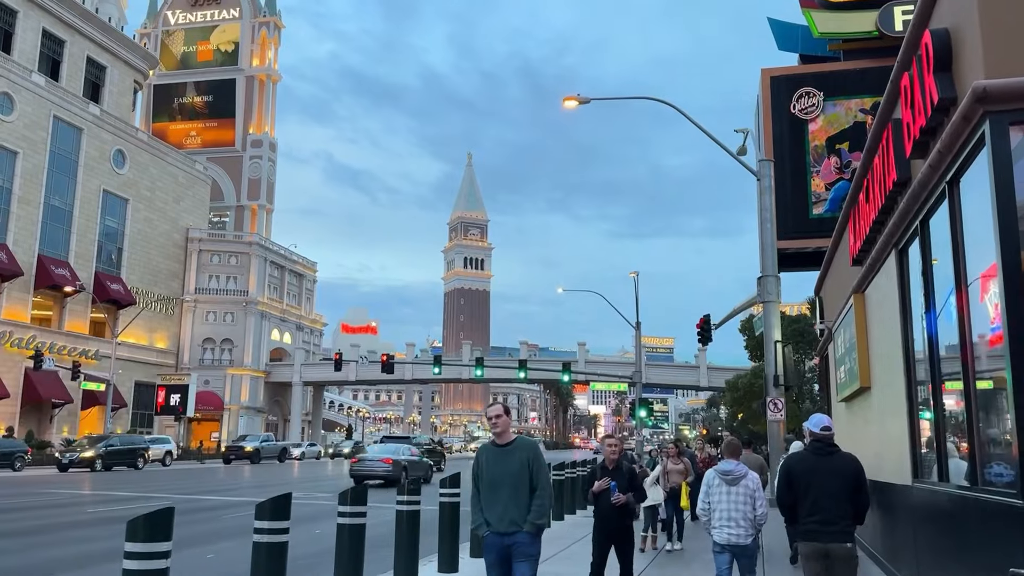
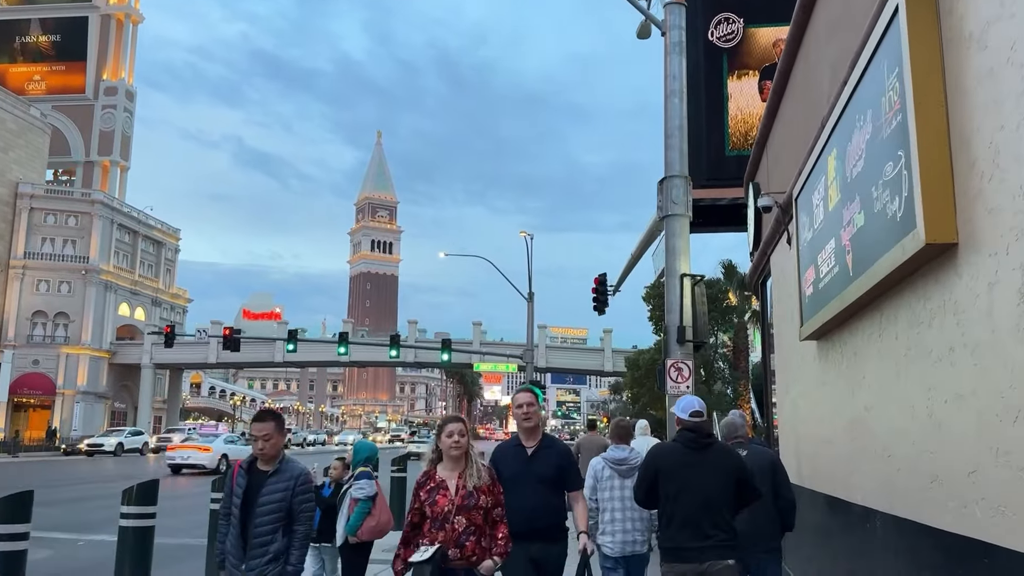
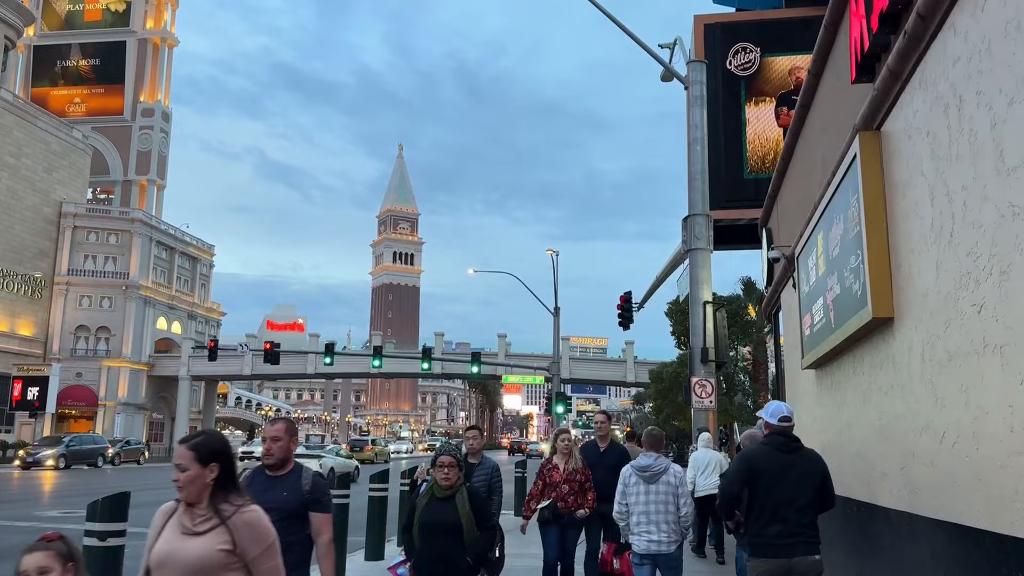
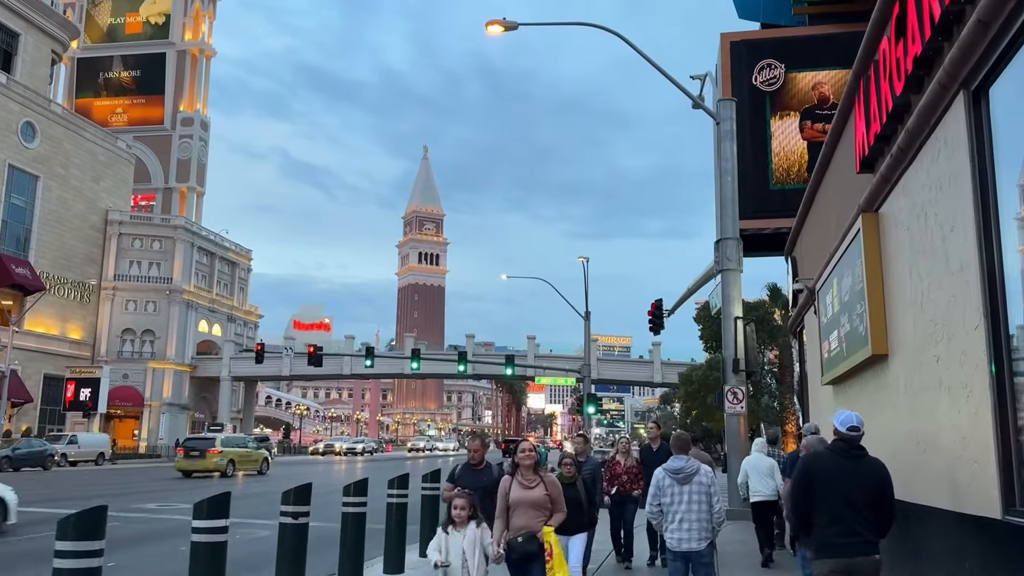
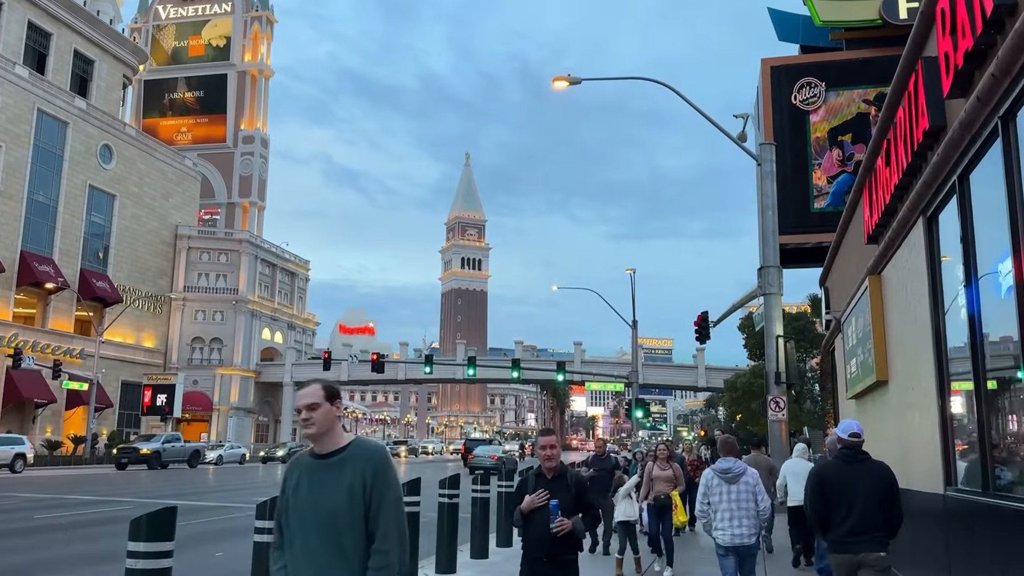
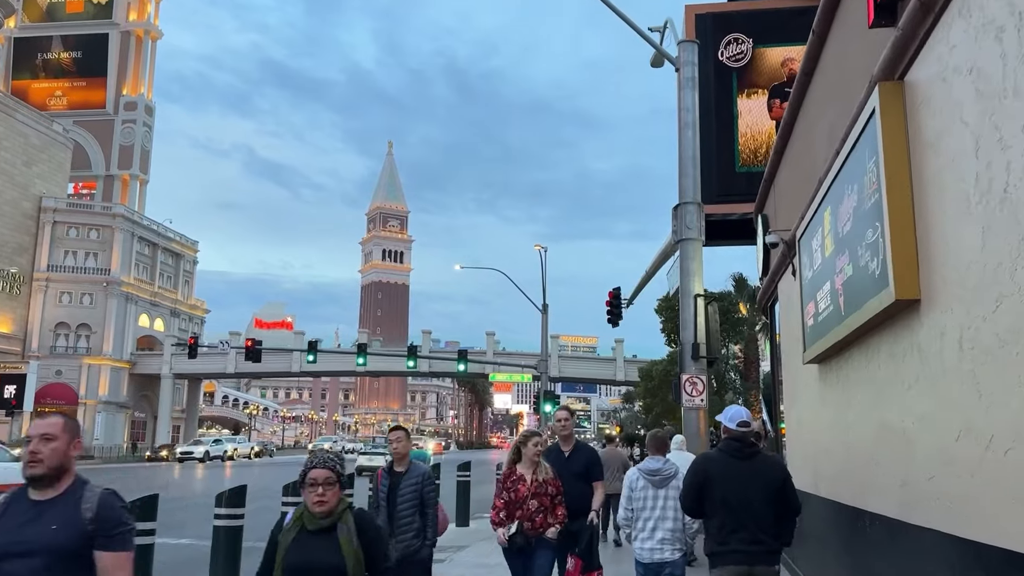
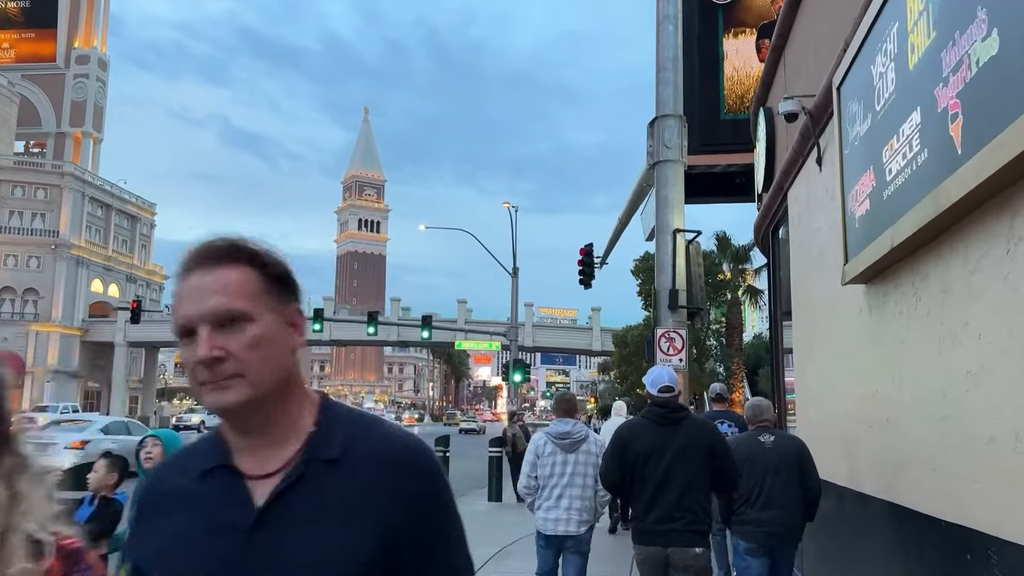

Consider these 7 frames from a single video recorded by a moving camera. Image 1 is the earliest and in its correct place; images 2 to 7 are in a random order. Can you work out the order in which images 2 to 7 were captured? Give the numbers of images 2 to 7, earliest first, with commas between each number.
5, 4, 3, 6, 2, 7
